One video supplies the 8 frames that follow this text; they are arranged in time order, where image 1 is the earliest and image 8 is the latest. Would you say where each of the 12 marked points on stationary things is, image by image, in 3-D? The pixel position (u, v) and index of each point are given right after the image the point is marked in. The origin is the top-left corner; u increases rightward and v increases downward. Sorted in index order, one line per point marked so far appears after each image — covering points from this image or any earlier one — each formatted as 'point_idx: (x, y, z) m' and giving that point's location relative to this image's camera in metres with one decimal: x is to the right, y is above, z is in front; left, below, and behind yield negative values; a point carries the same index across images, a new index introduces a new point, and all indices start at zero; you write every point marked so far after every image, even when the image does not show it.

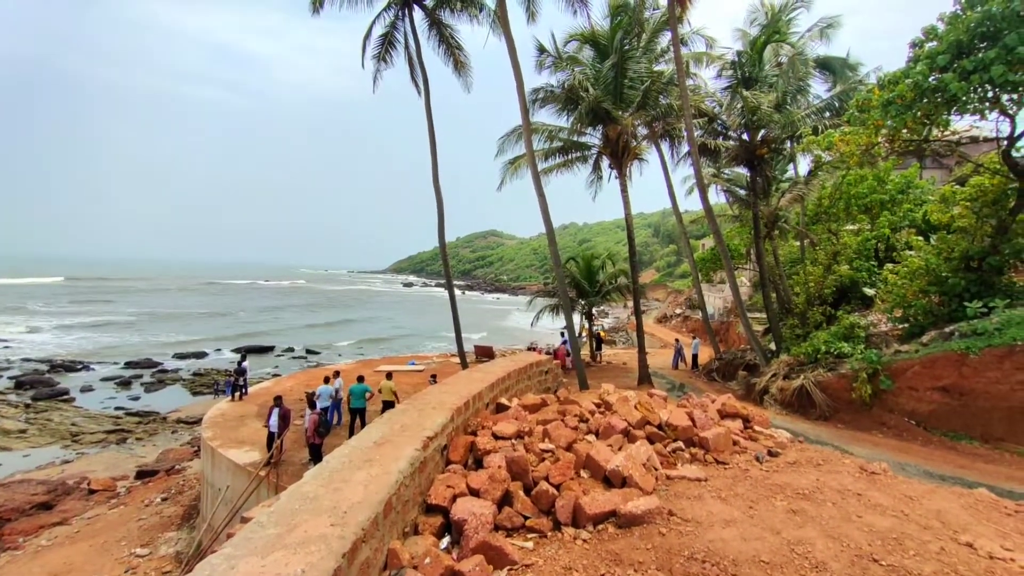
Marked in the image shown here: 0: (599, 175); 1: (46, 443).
0: (+3.0, +4.0, +16.3) m
1: (-15.6, -5.2, +15.6) m
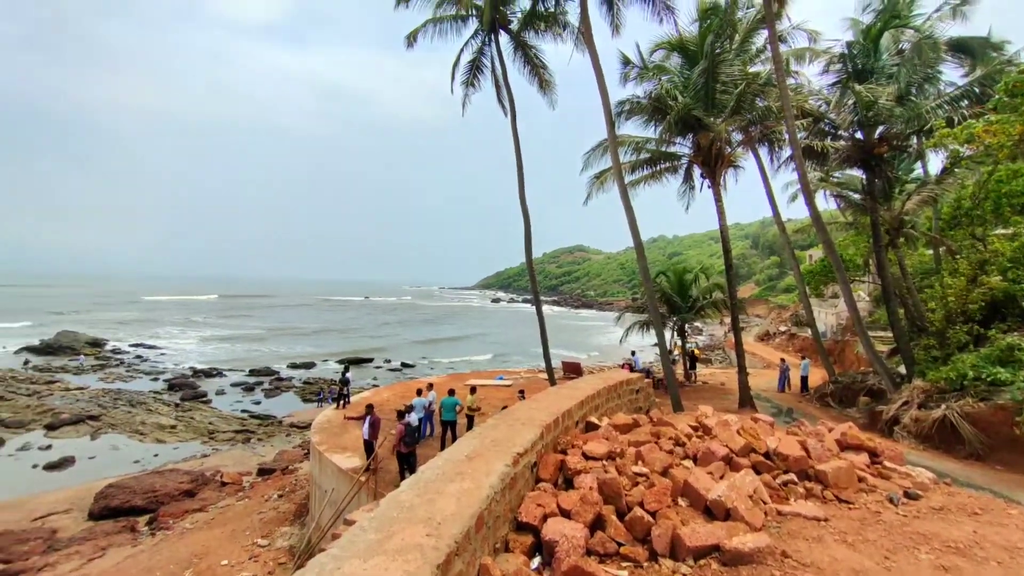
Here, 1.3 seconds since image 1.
0: (+6.0, +3.4, +15.6) m
1: (-12.4, -5.8, +18.0) m
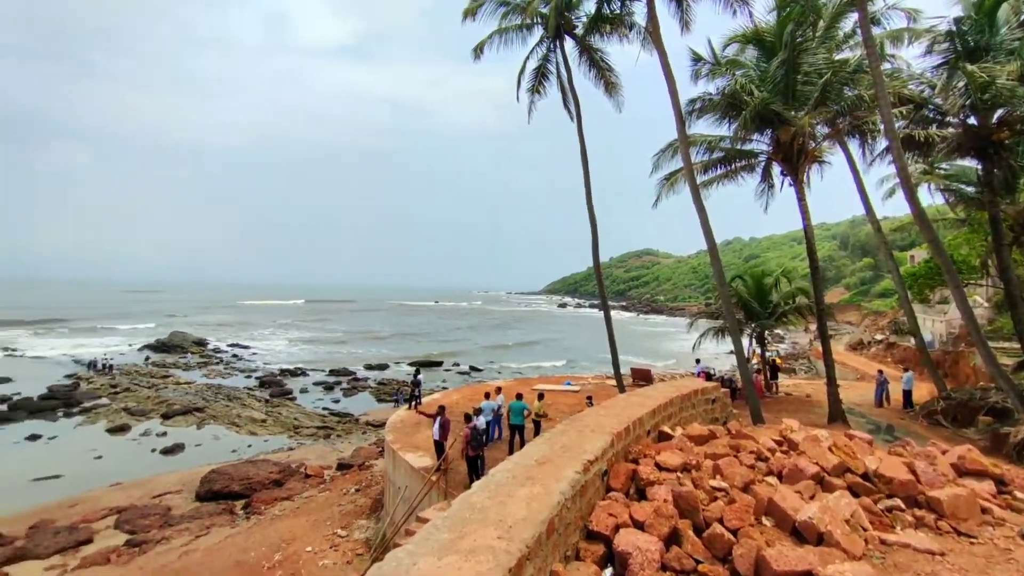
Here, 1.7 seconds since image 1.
0: (+8.1, +3.3, +14.7) m
1: (-9.8, -6.0, +19.5) m
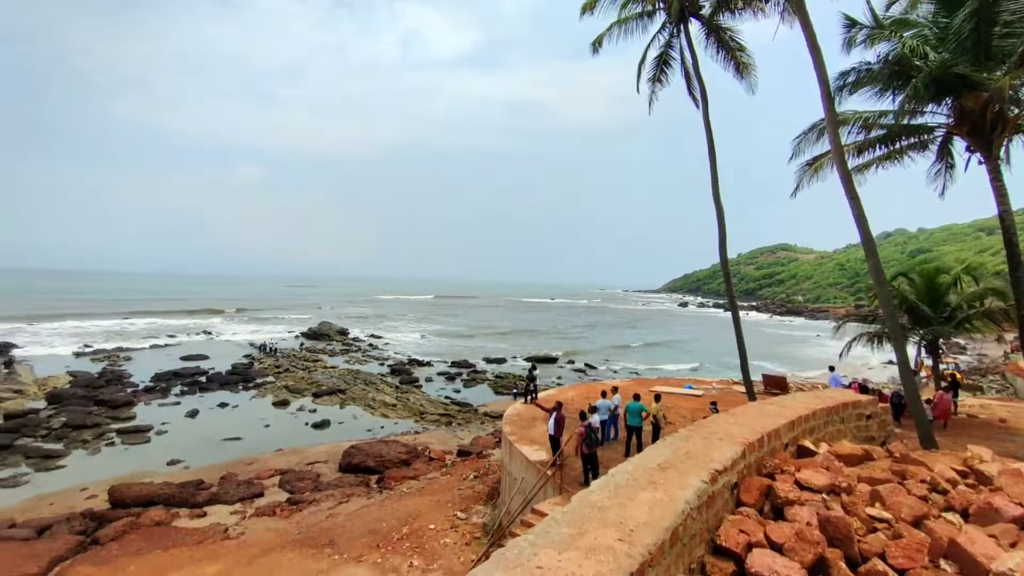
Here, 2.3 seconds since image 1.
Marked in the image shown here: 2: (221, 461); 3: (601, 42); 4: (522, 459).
0: (+11.5, +3.3, +12.2) m
1: (-4.8, -5.8, +21.3) m
2: (-10.2, -6.0, +16.3) m
3: (+2.5, +6.9, +12.9) m
4: (+0.2, -3.6, +9.9) m
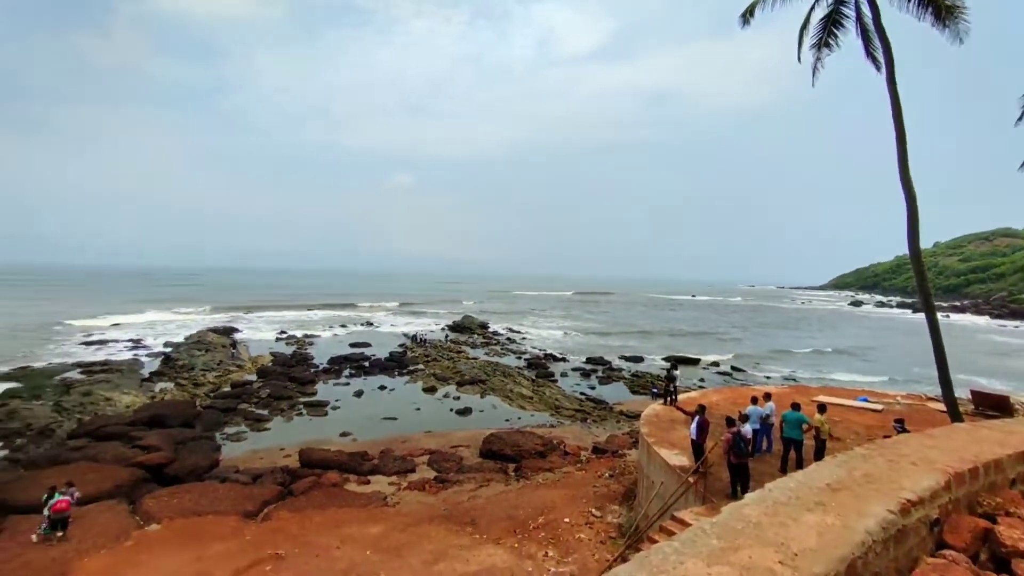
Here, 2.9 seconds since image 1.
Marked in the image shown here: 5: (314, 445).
0: (+14.5, +3.4, +8.4) m
1: (+1.4, -5.6, +21.7) m
2: (-5.1, -5.9, +18.5) m
3: (+6.1, +7.0, +11.6) m
4: (+3.0, -3.5, +9.4) m
5: (-7.3, -5.8, +17.2) m
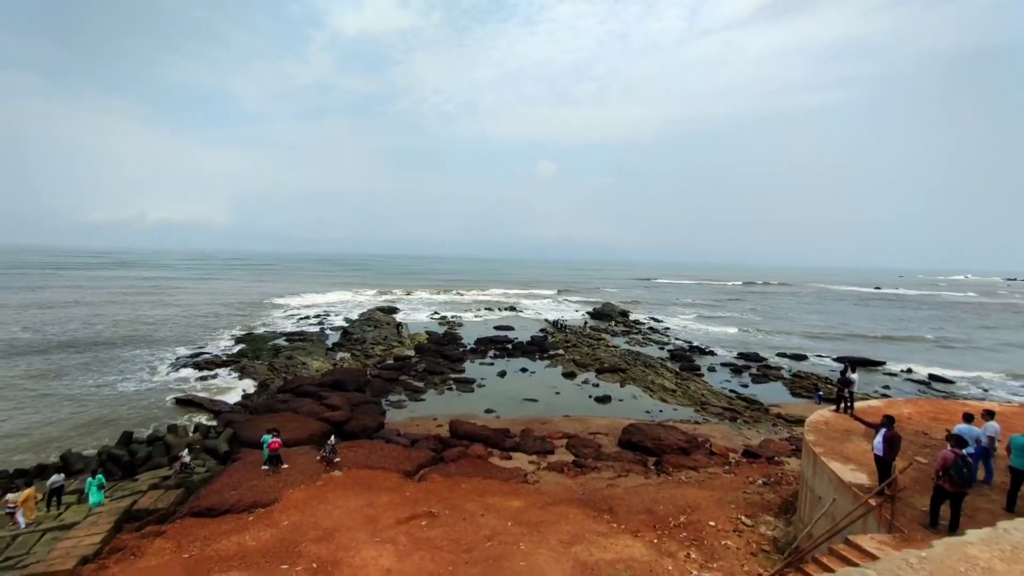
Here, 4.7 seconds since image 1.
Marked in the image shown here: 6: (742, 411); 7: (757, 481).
0: (+16.5, +3.3, +3.8) m
1: (+7.7, -5.1, +20.6) m
2: (+0.4, -5.3, +19.3) m
3: (+9.3, +7.2, +9.1) m
4: (+5.7, -3.3, +8.2) m
5: (-2.0, -5.2, +18.7) m
6: (+9.6, -5.2, +19.6) m
7: (+6.9, -5.5, +13.1) m
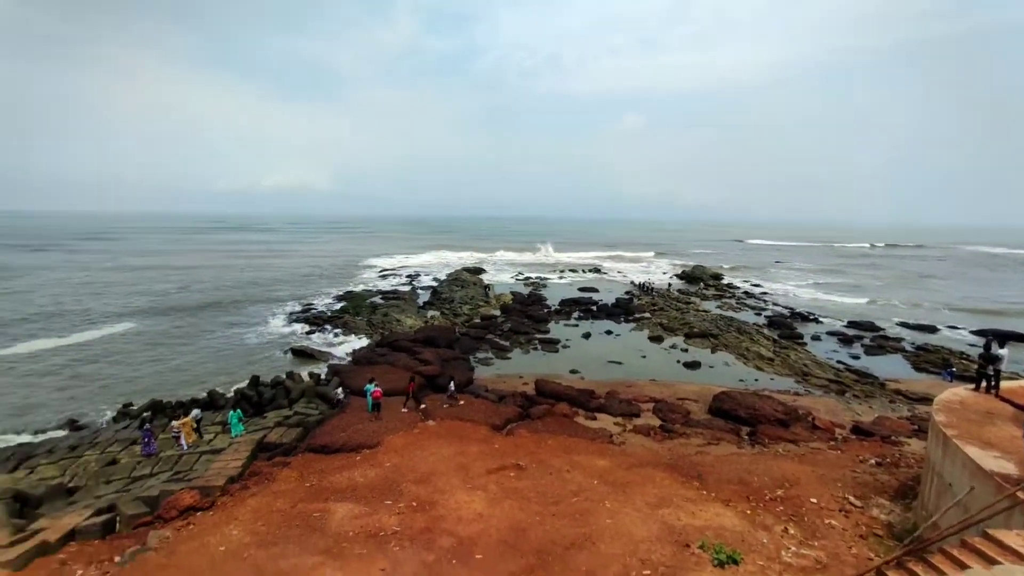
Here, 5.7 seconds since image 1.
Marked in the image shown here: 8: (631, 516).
0: (+17.1, +3.4, +0.5) m
1: (+11.3, -3.5, +19.2) m
2: (+3.9, -3.7, +19.2) m
3: (+11.0, +7.7, +6.7) m
4: (+7.2, -2.7, +7.3) m
5: (+1.4, -3.7, +19.0) m
6: (+13.1, -3.7, +18.0) m
7: (+9.2, -4.5, +12.1) m
8: (+2.6, -5.0, +10.2) m
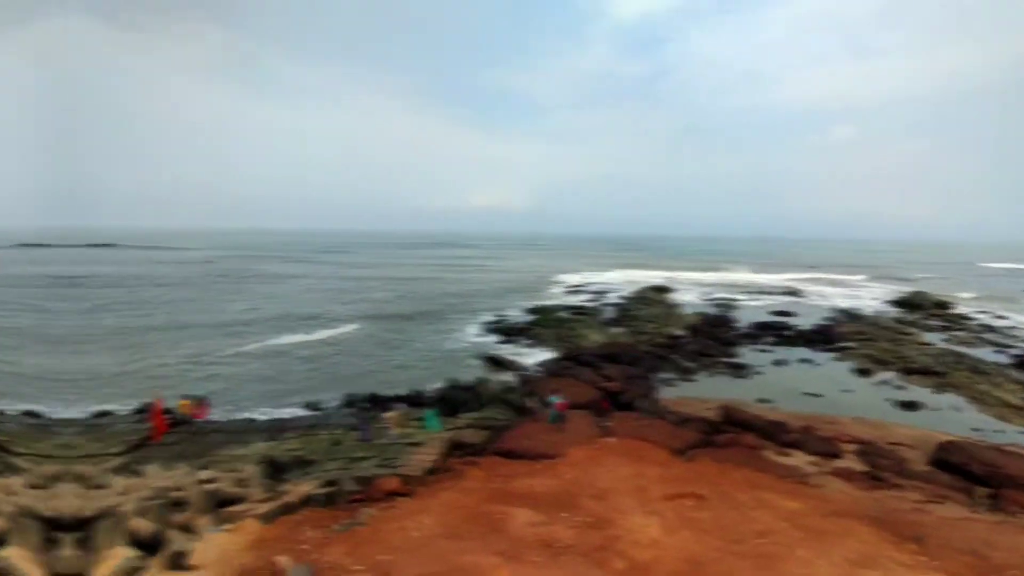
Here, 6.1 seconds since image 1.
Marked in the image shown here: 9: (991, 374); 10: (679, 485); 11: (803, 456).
0: (+18.8, +2.9, -3.8) m
1: (+17.7, -4.7, +15.5) m
2: (+10.6, -4.6, +17.4) m
3: (+14.6, +7.2, +3.9) m
4: (+10.7, -3.2, +5.1) m
5: (+8.2, -4.5, +17.9) m
6: (+19.1, -4.8, +13.9) m
7: (+13.9, -5.2, +9.1) m
8: (+7.0, -5.5, +9.0) m
9: (+19.7, -3.6, +20.0) m
10: (+4.9, -5.3, +12.5) m
11: (+9.1, -5.2, +14.3) m
